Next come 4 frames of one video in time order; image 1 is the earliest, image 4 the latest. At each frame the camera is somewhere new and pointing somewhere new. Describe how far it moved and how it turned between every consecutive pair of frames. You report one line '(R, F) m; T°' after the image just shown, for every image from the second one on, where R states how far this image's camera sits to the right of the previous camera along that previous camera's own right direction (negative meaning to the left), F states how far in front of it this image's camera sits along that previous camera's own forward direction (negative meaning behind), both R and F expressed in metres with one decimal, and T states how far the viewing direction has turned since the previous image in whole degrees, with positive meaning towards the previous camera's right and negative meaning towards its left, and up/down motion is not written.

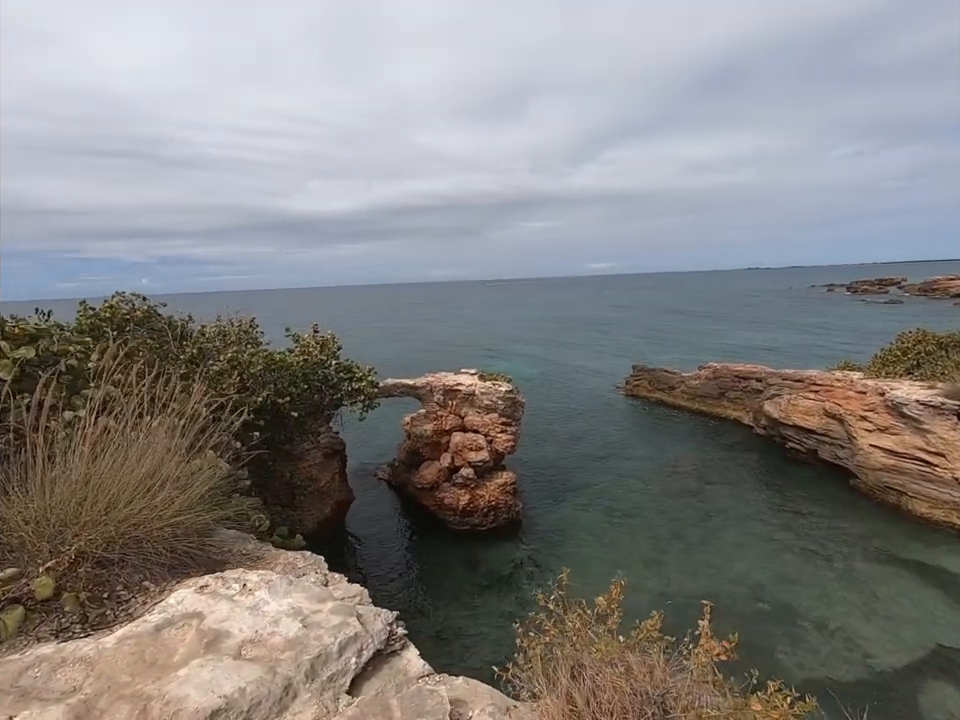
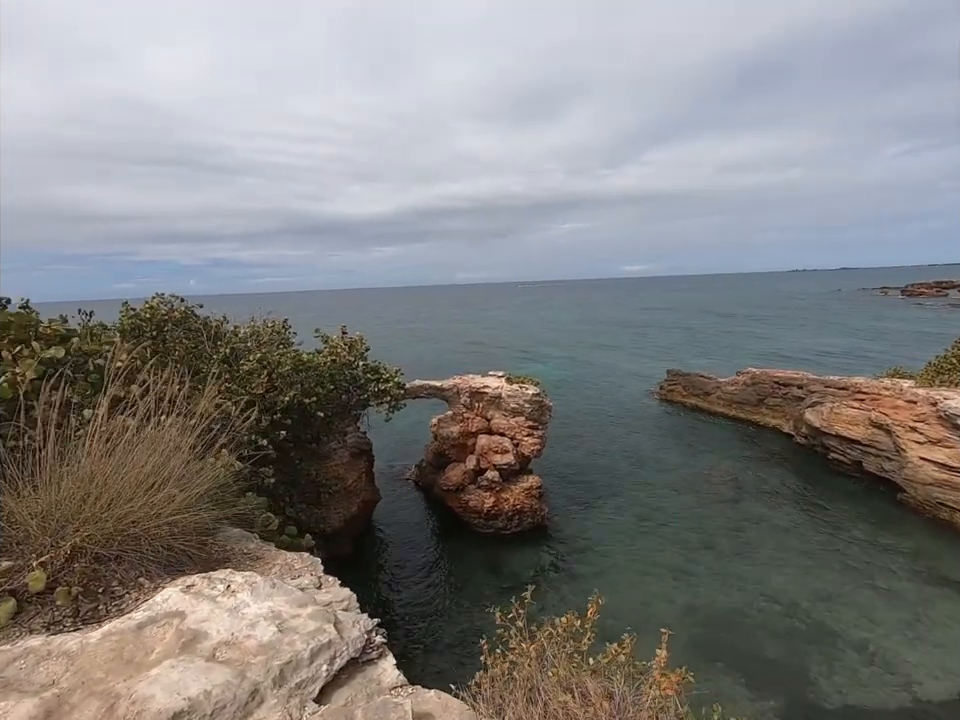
(+0.3, 0.0) m; -4°
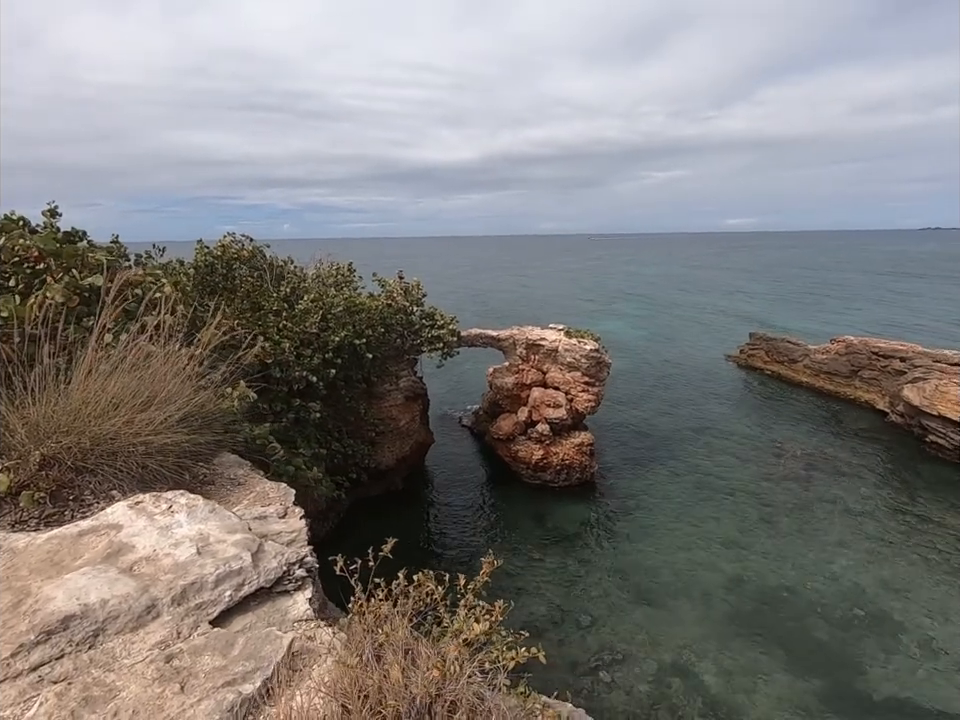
(+1.0, +0.2) m; -9°
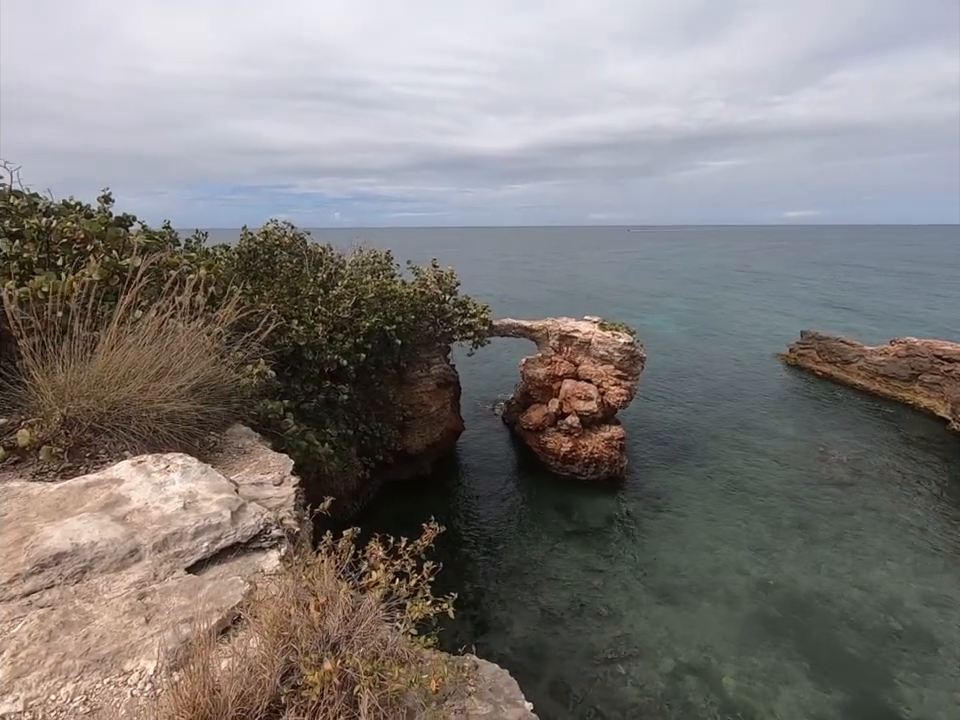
(+0.5, -0.2) m; -5°
